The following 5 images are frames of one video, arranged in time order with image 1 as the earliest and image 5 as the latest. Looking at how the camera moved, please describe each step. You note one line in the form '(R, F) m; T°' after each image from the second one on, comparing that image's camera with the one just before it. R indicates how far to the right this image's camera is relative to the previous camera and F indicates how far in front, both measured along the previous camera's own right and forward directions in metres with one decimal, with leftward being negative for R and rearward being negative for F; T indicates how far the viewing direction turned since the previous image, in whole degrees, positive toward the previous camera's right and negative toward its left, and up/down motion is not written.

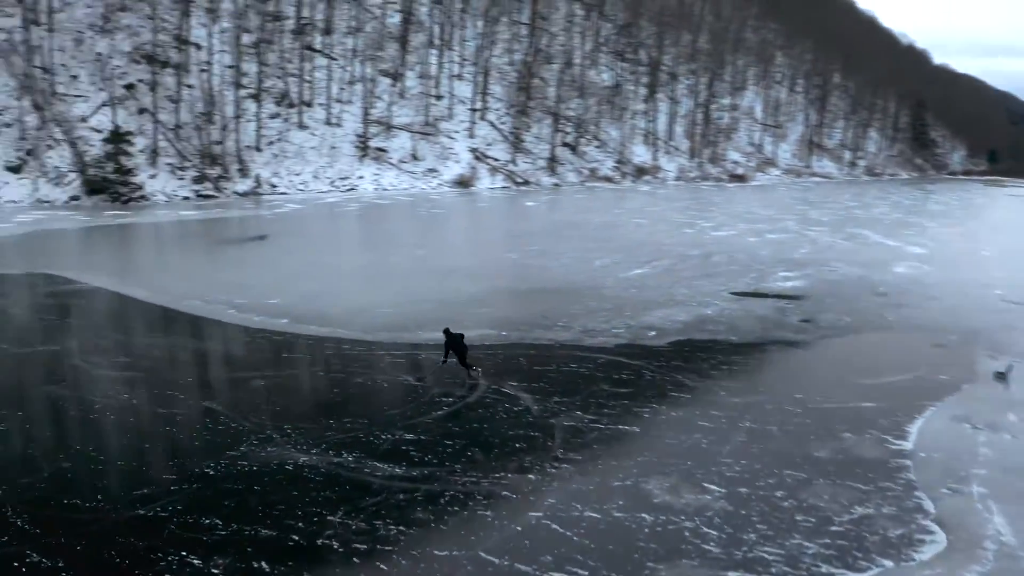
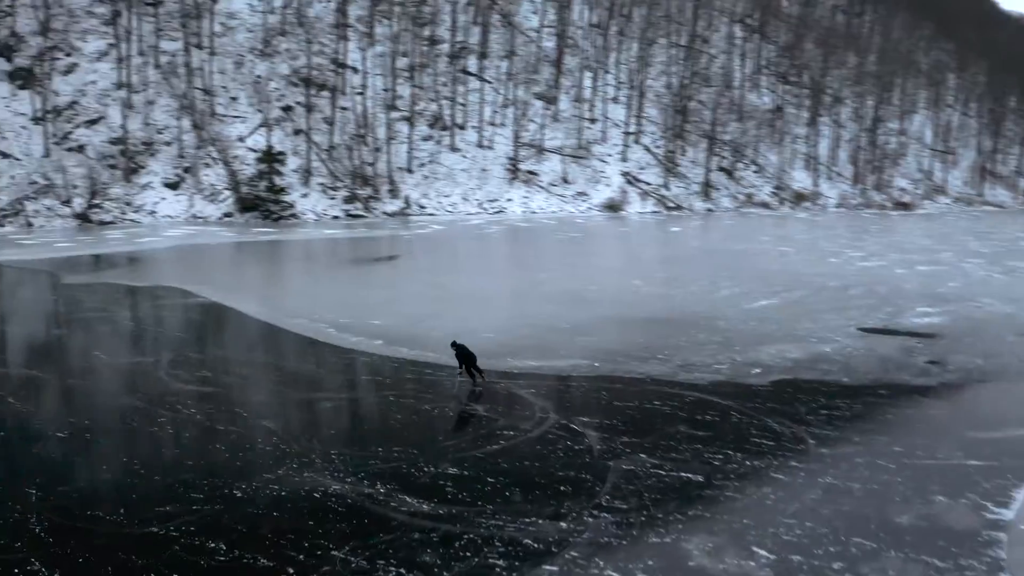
(+0.5, +0.6) m; -8°
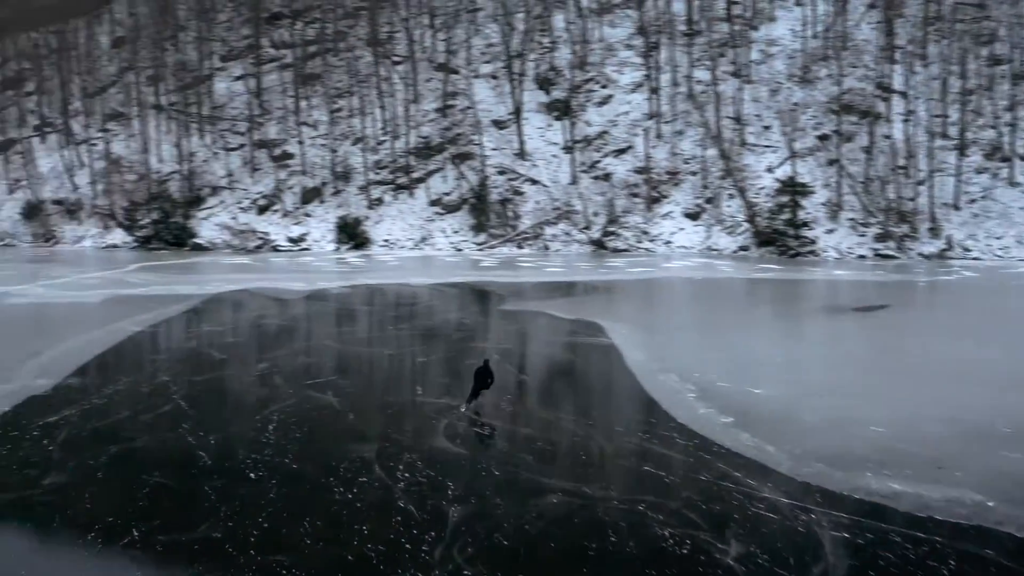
(+1.2, +2.6) m; -28°
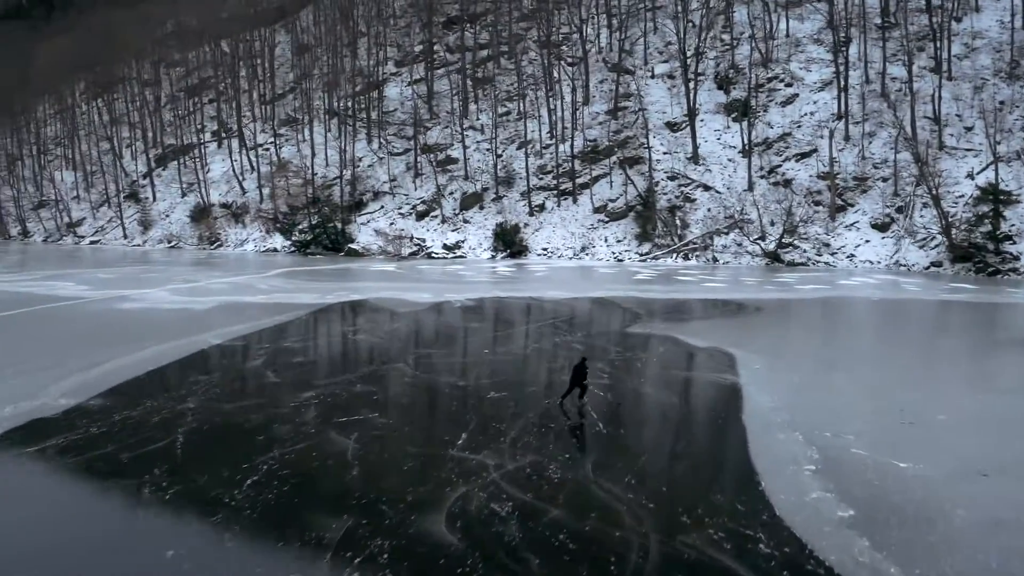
(+0.8, +2.0) m; -10°
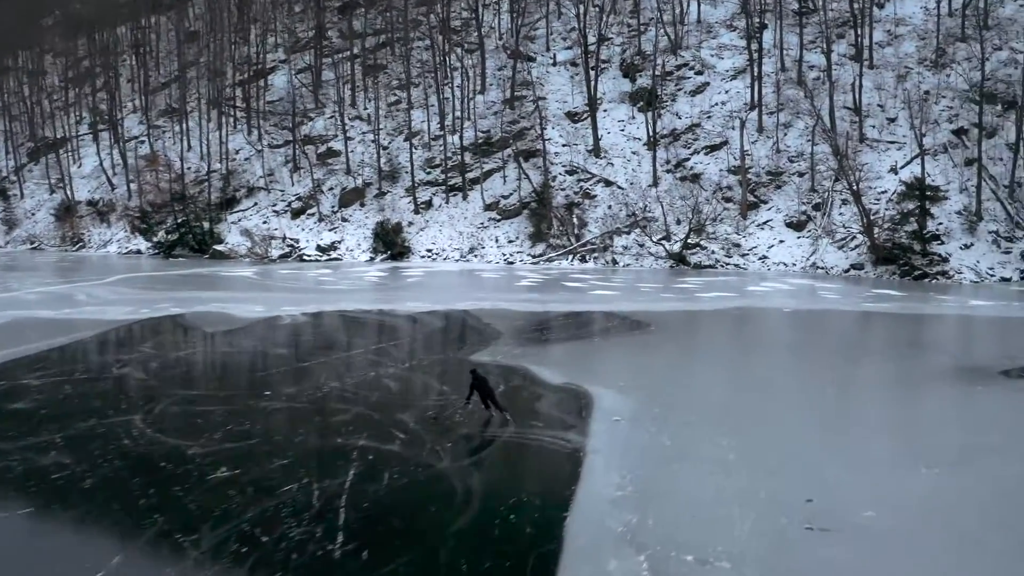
(+1.0, +2.6) m; +4°
